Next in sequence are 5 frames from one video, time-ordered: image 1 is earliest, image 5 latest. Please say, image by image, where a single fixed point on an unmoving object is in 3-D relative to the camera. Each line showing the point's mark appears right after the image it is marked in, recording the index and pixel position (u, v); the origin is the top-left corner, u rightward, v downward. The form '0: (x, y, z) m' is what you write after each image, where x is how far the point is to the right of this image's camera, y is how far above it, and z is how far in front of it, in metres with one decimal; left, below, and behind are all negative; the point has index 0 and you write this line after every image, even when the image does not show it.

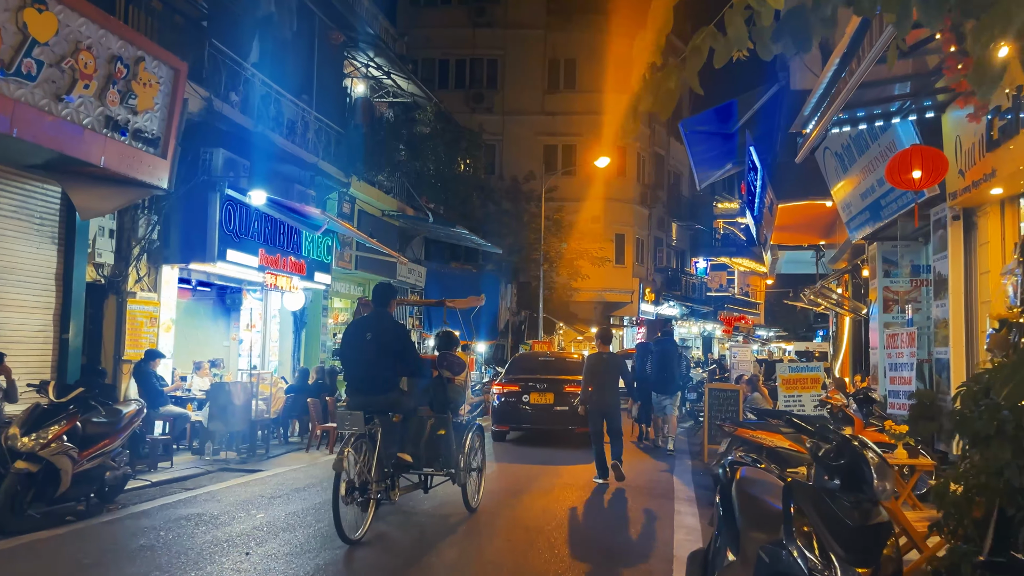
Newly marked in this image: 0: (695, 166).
0: (+4.0, +2.7, +17.1) m
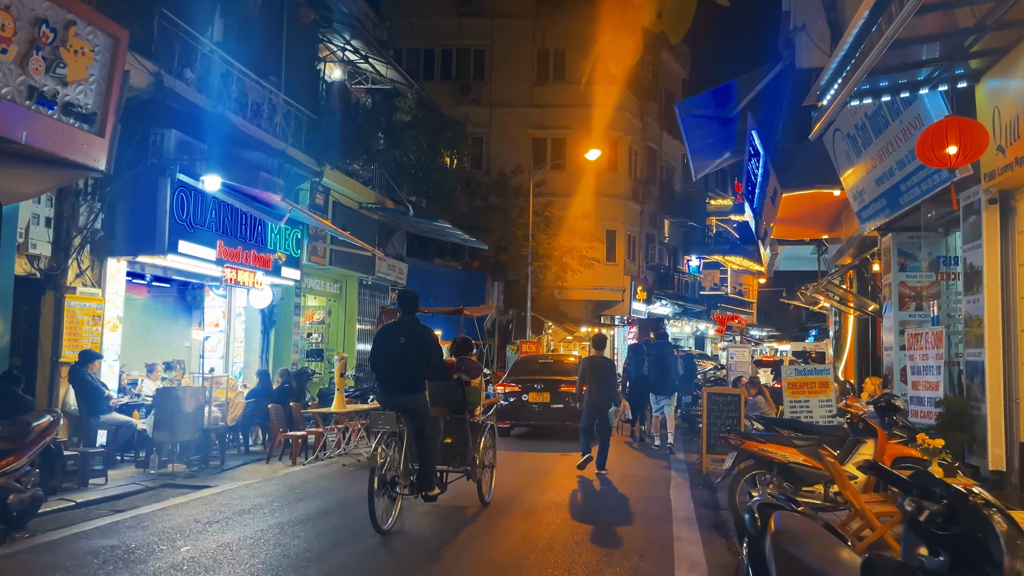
0: (+3.7, +2.7, +16.1) m
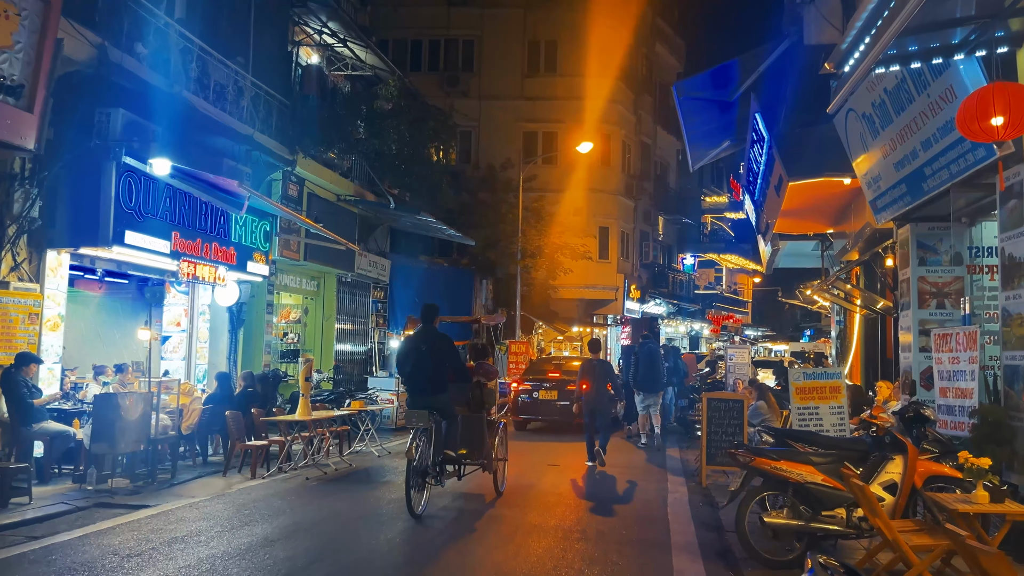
0: (+3.4, +2.8, +15.1) m
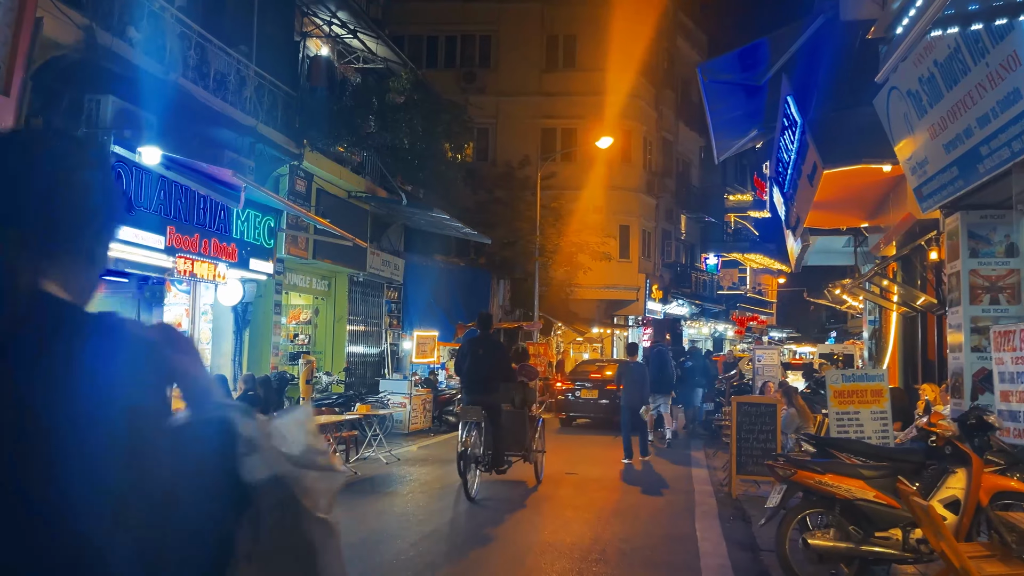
0: (+3.7, +2.8, +14.2) m
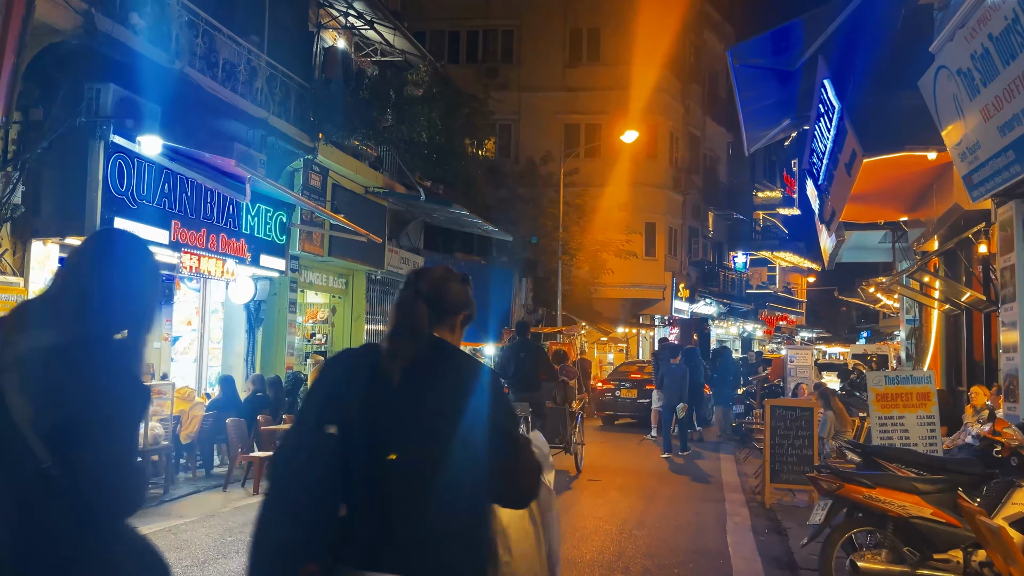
0: (+4.0, +2.9, +13.6) m
